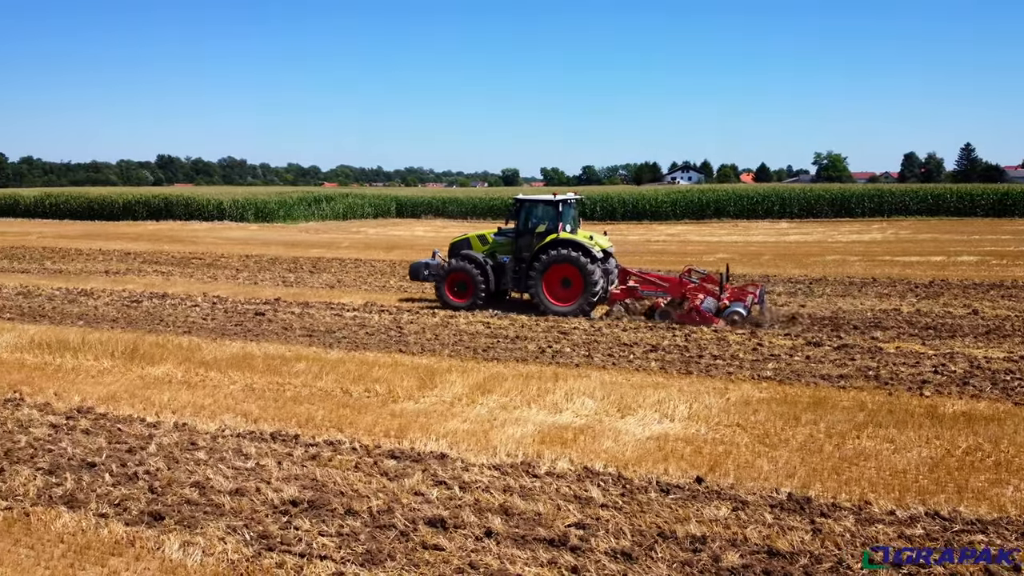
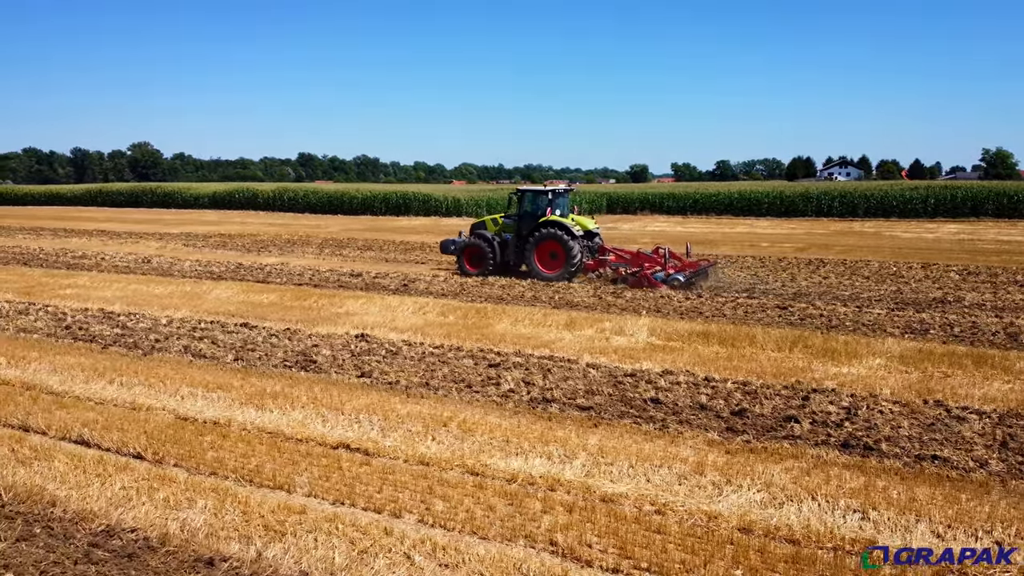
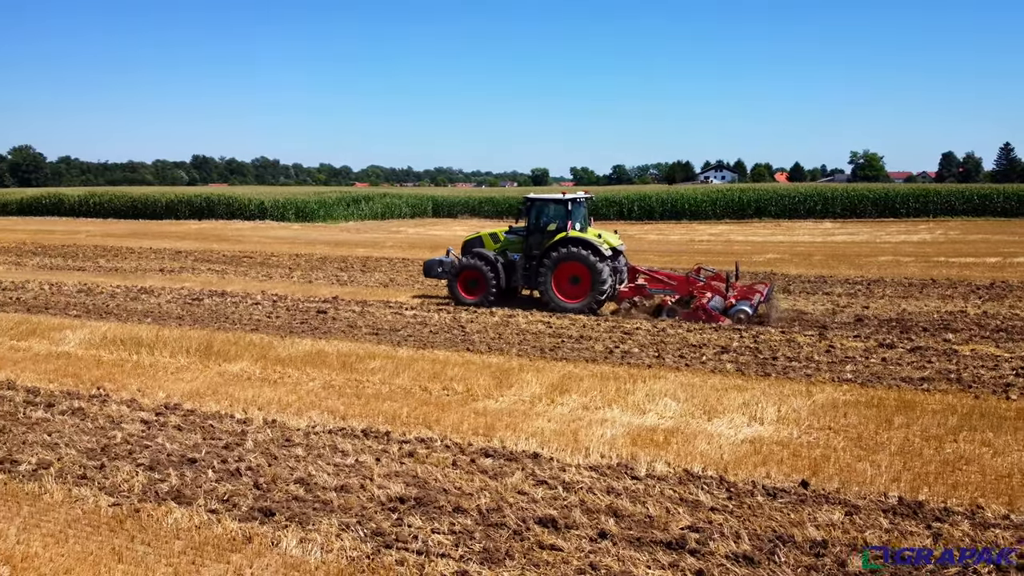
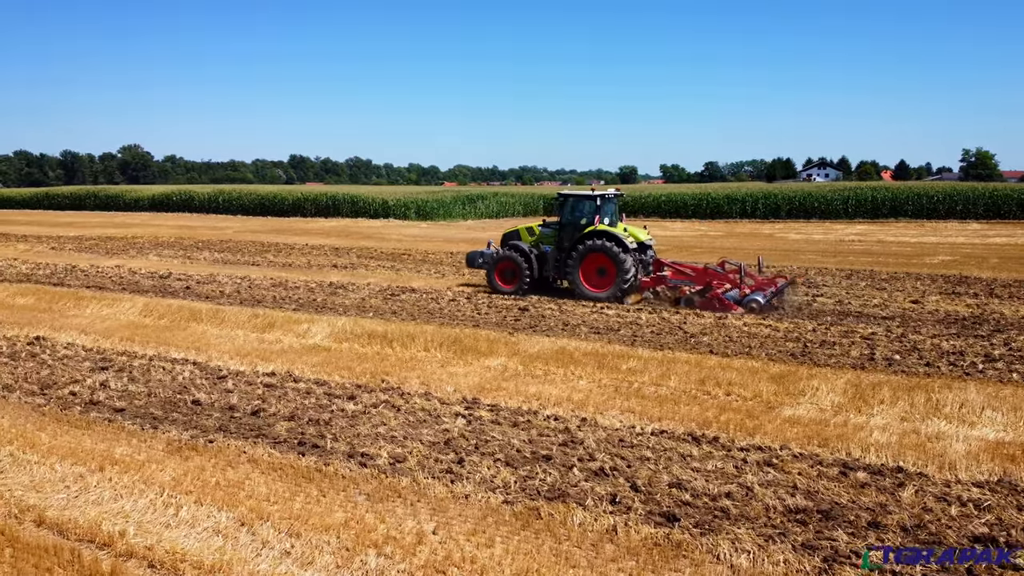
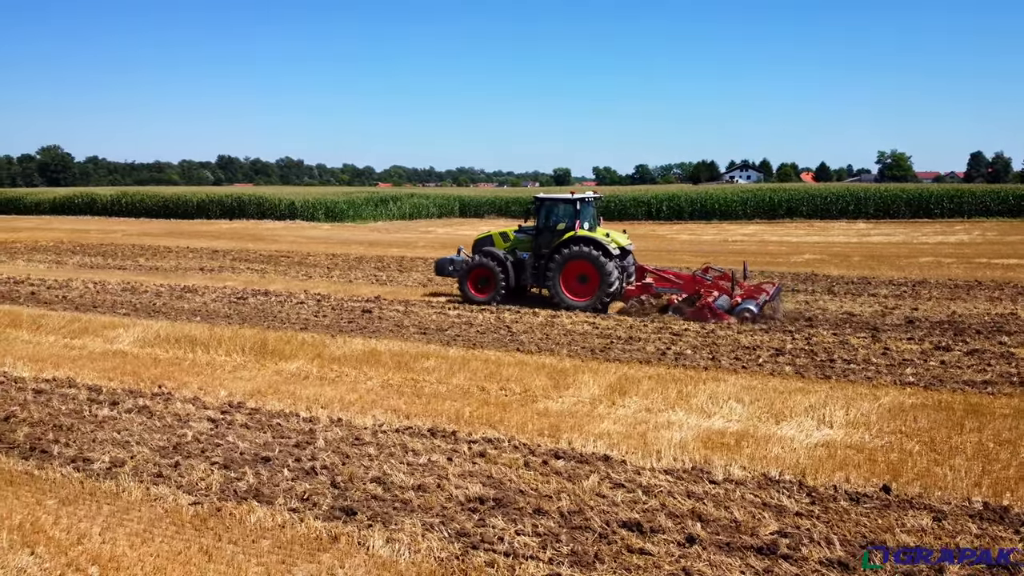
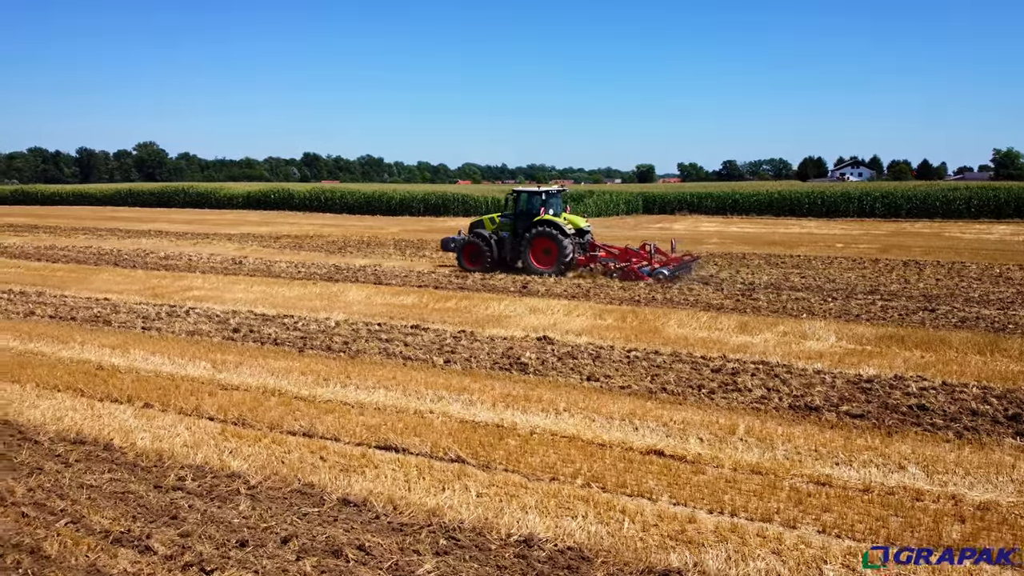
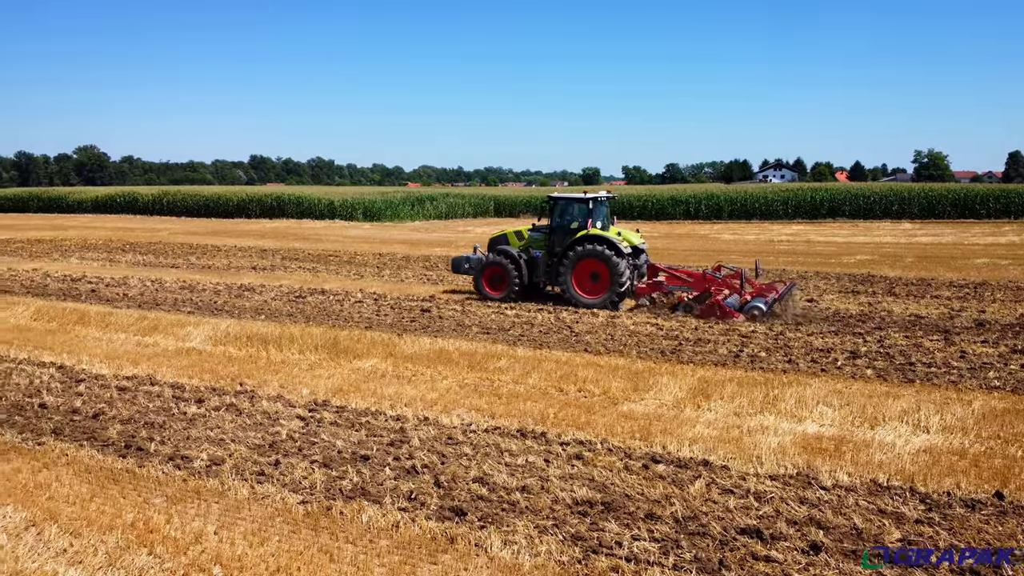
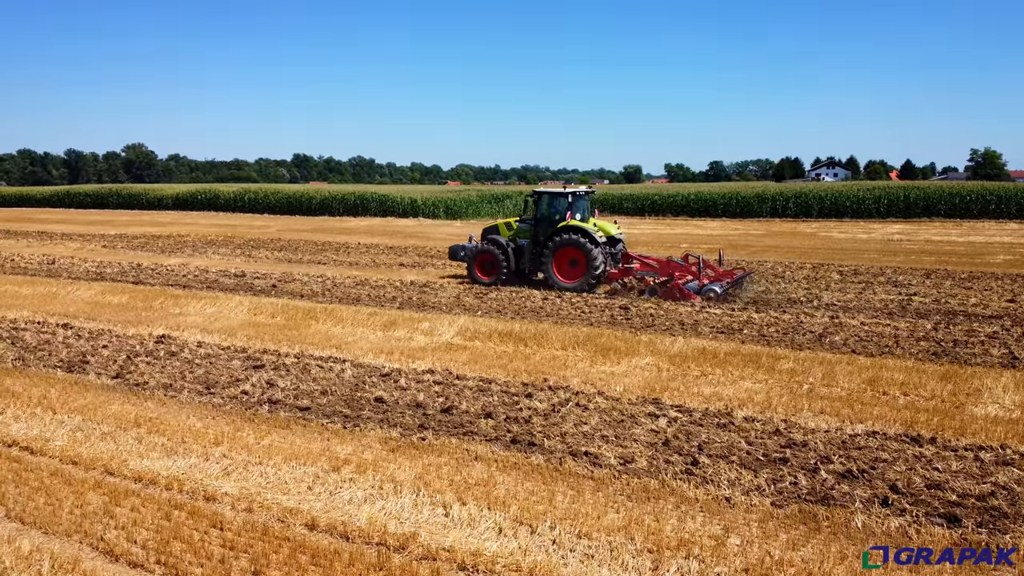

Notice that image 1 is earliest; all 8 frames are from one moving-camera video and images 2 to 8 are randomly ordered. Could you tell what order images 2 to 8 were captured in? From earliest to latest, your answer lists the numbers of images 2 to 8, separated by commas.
3, 5, 7, 4, 8, 2, 6
